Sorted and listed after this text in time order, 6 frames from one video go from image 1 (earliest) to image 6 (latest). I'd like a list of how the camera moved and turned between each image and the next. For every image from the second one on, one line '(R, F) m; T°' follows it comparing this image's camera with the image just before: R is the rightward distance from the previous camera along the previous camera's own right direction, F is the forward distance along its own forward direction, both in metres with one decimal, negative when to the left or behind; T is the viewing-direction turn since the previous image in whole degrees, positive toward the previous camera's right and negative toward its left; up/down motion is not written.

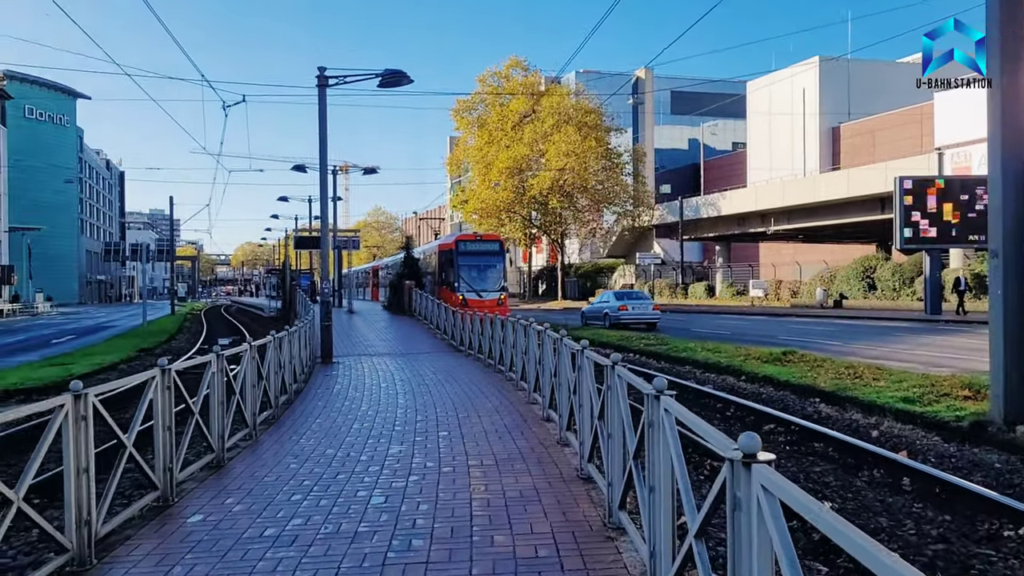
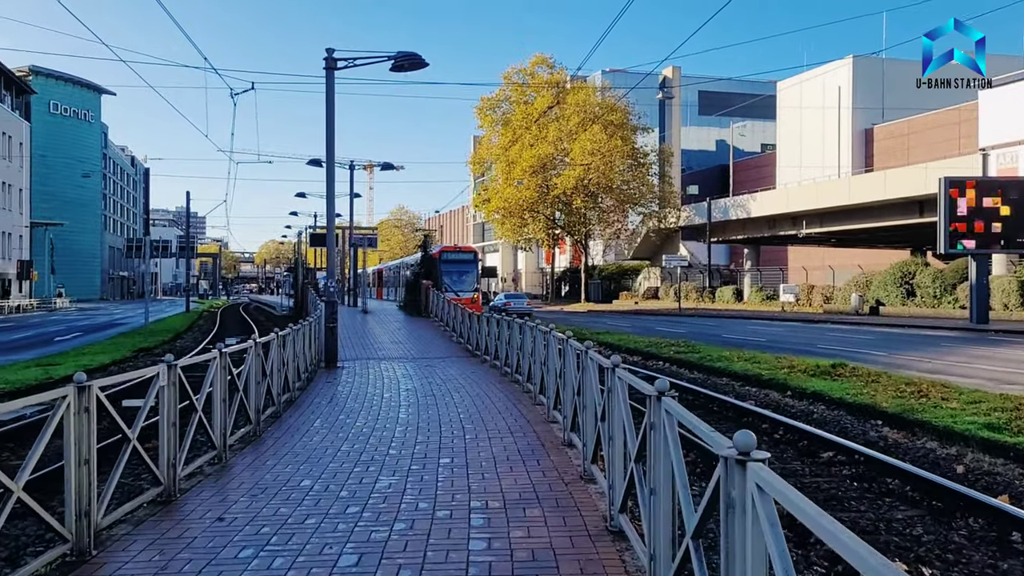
(+0.1, +1.3) m; -2°
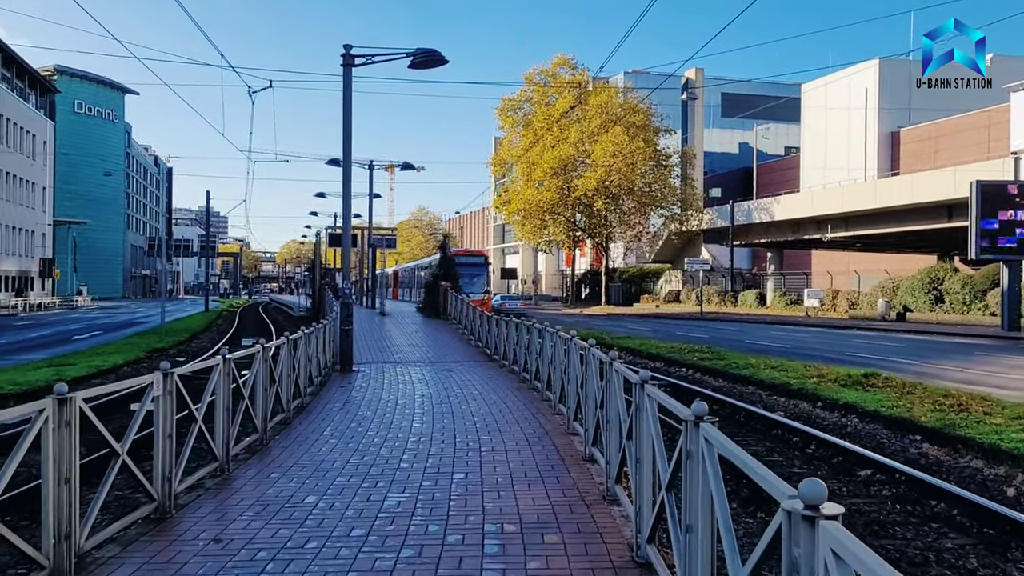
(0.0, +0.4) m; -1°
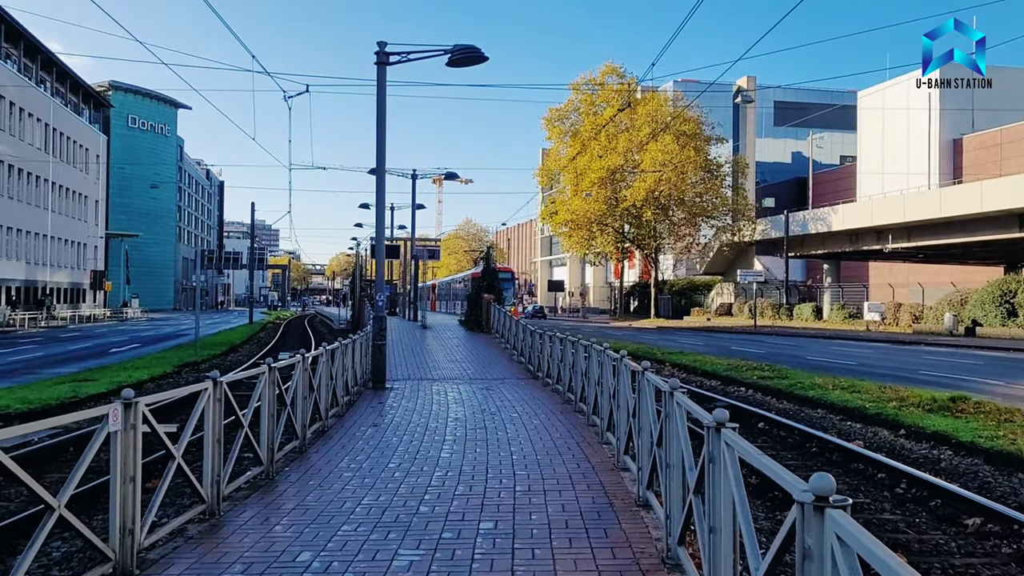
(+0.1, +1.1) m; -3°
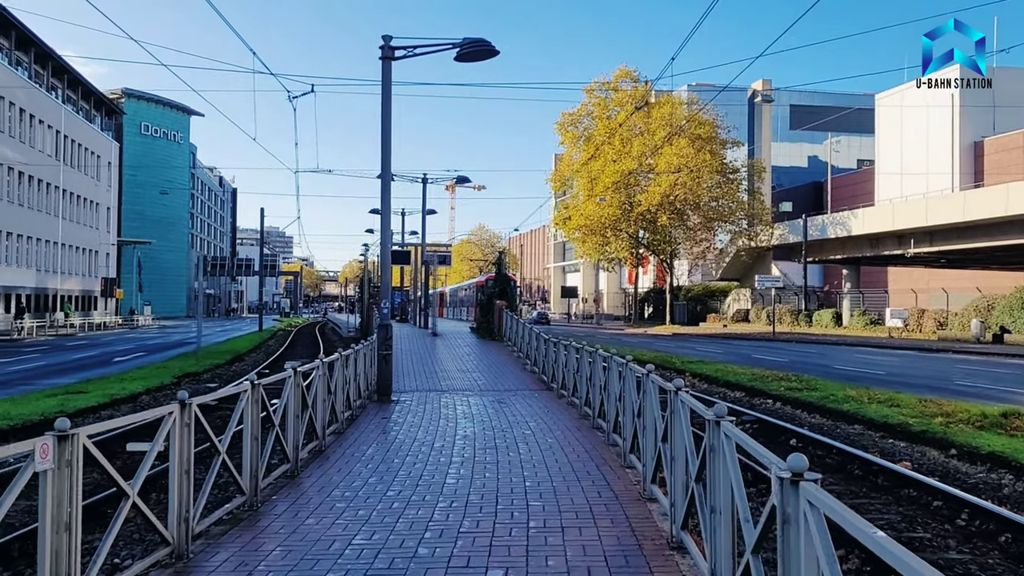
(0.0, +0.8) m; -1°
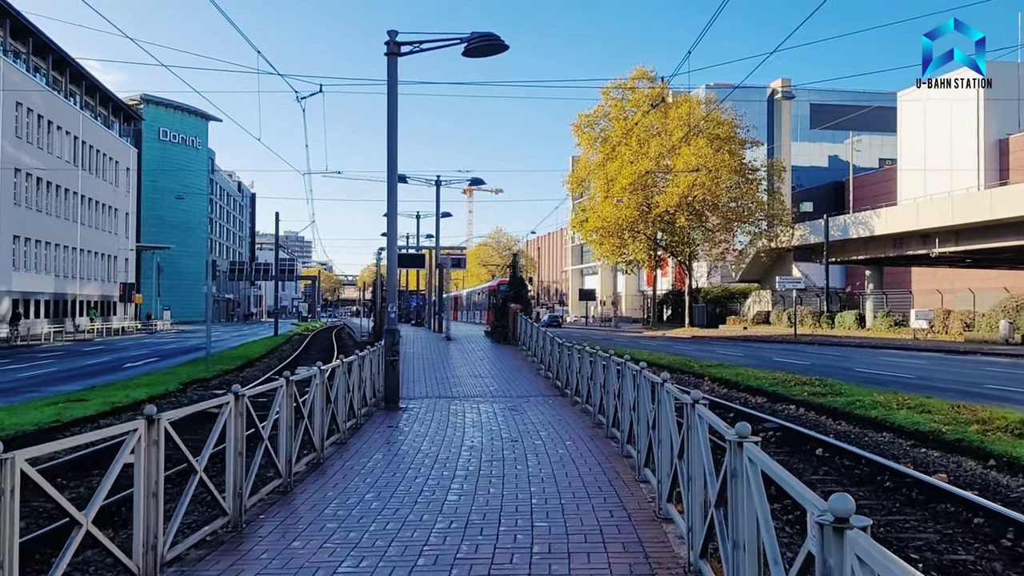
(+0.1, +0.5) m; -1°
